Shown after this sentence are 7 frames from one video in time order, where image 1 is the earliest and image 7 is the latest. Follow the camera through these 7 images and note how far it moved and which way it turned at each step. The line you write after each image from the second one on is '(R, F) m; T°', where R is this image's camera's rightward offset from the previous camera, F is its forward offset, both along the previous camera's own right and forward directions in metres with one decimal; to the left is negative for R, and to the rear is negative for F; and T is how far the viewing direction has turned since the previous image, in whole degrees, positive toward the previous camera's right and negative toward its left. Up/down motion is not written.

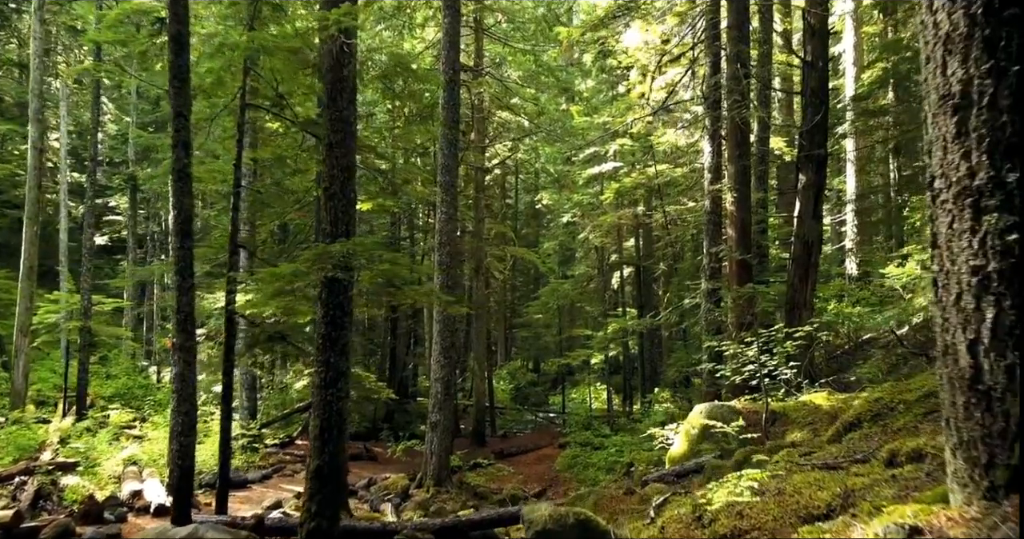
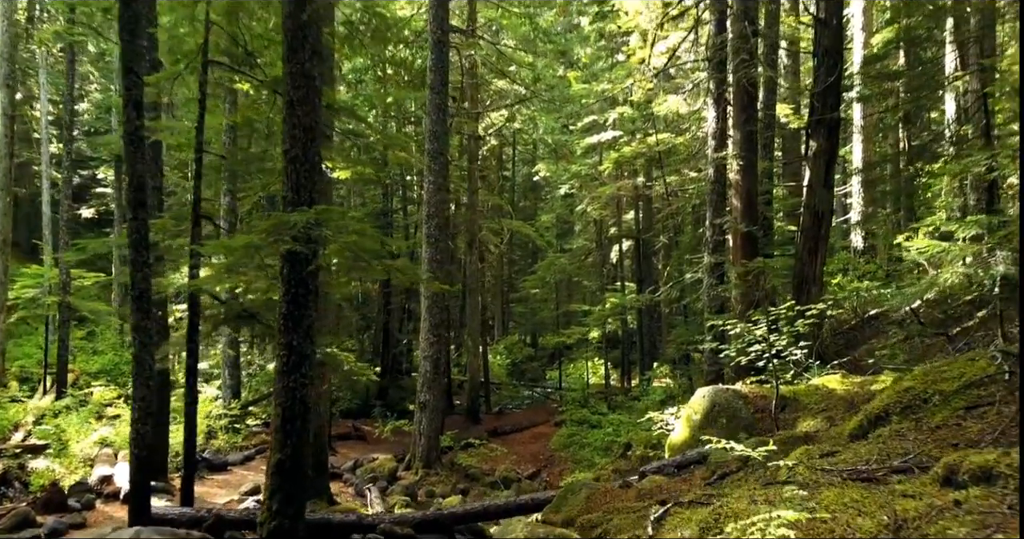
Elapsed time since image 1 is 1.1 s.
(+0.1, +0.7) m; 0°
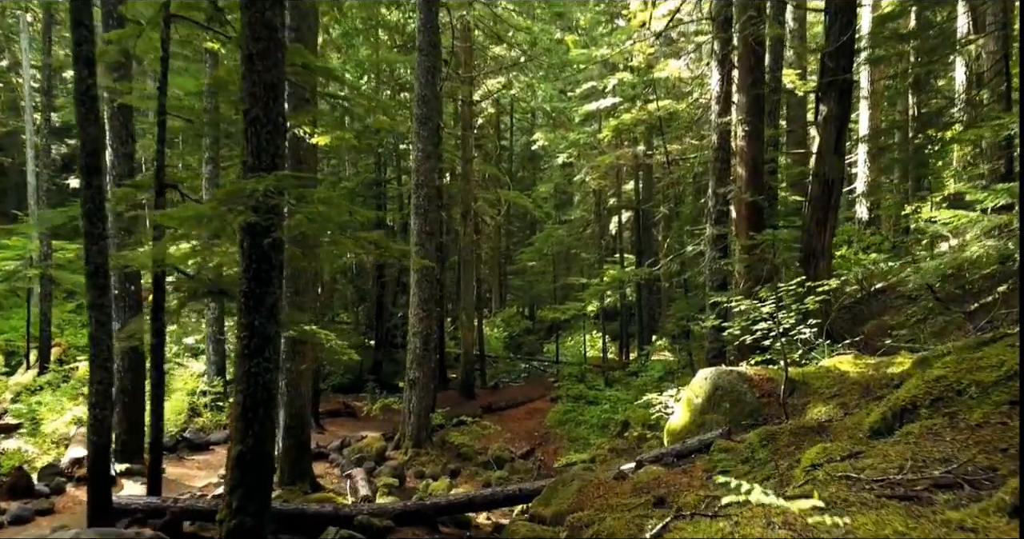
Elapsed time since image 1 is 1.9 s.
(+0.1, +0.6) m; 0°
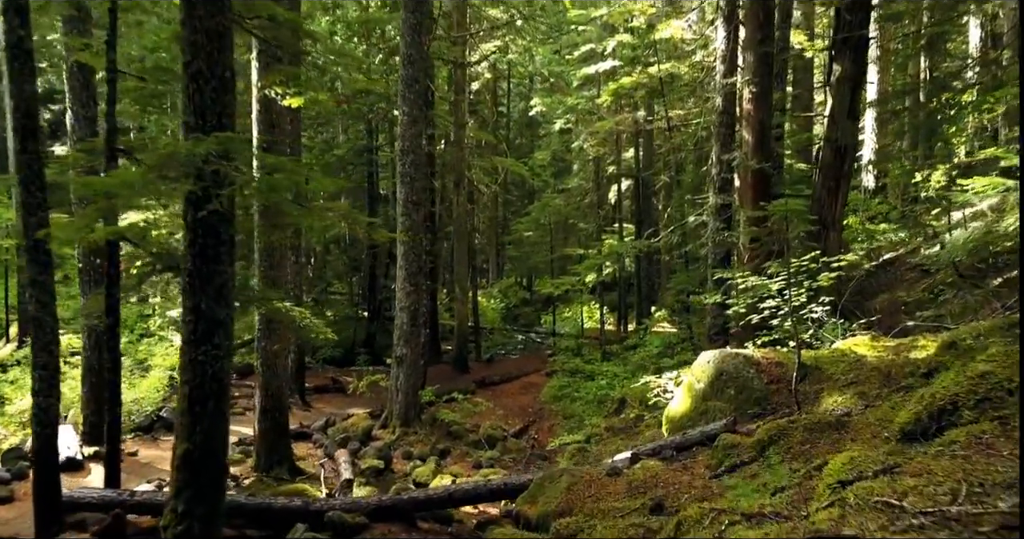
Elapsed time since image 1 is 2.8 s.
(+0.1, +0.6) m; 0°
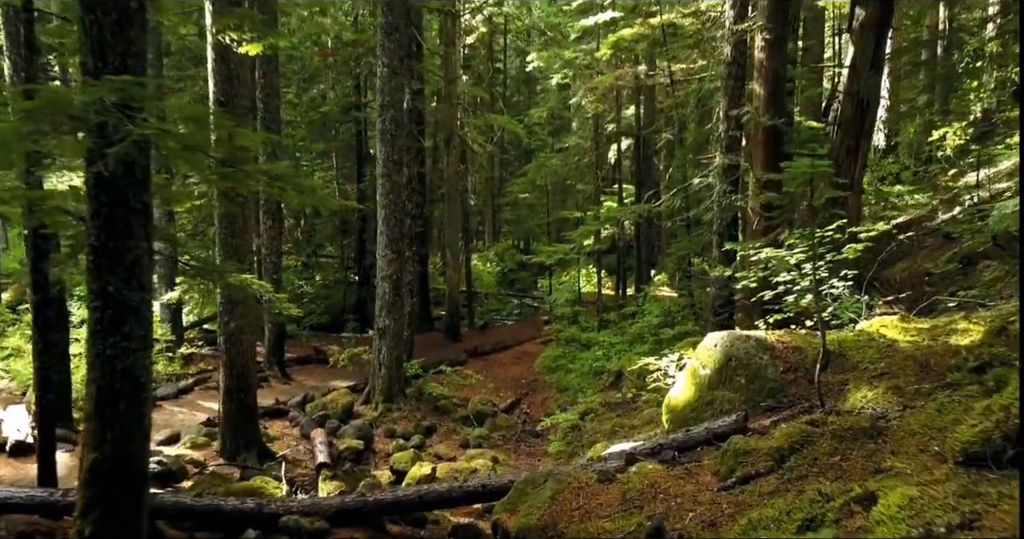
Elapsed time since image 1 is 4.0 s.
(+0.2, +0.8) m; 0°
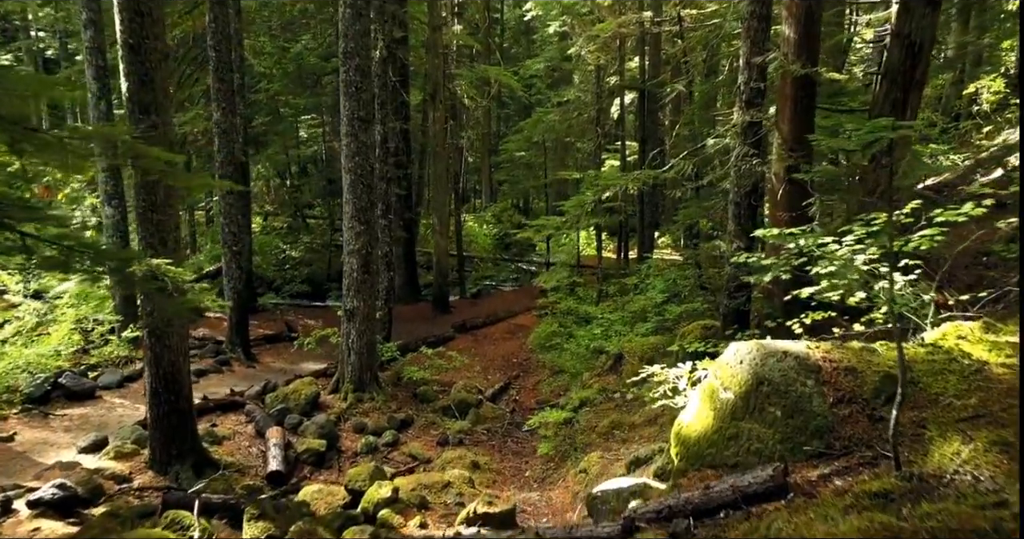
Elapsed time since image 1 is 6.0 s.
(+0.2, +1.4) m; 0°
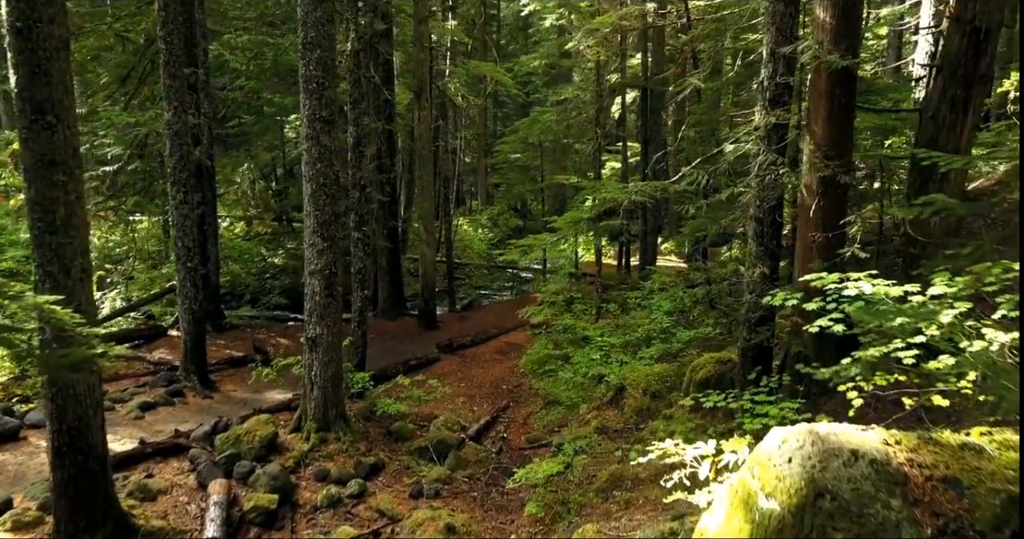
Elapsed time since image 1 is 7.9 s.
(+0.2, +1.2) m; 0°
